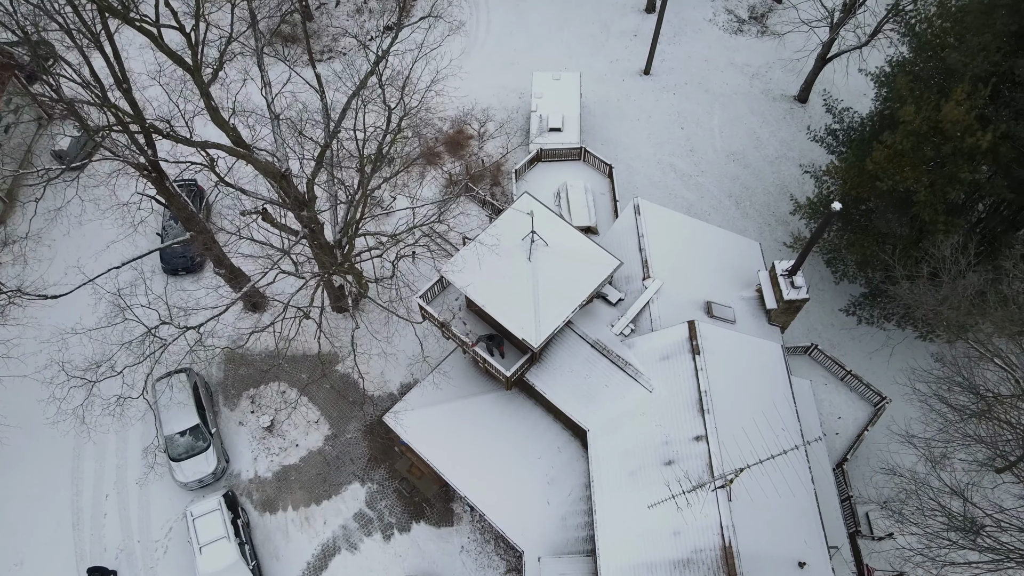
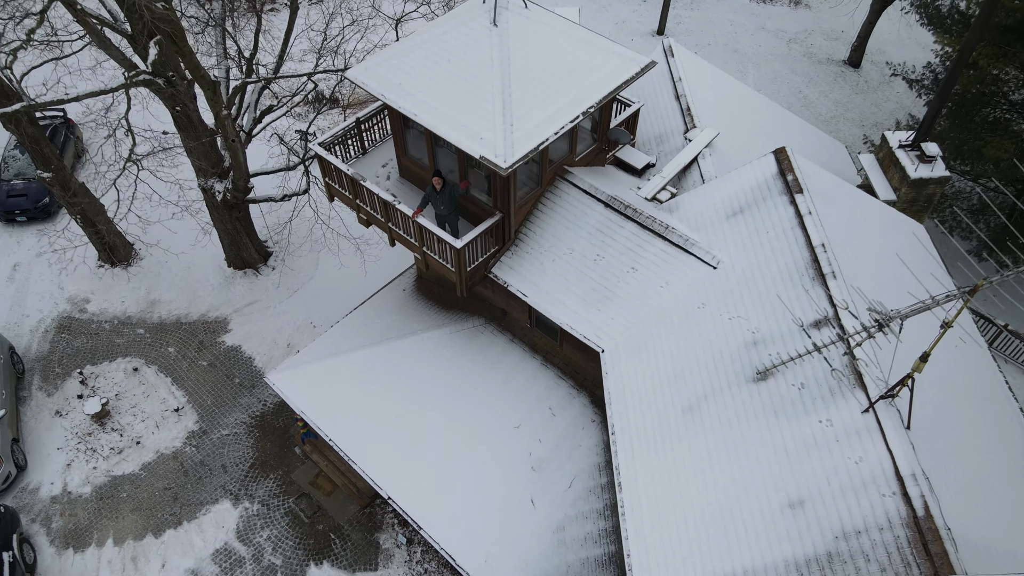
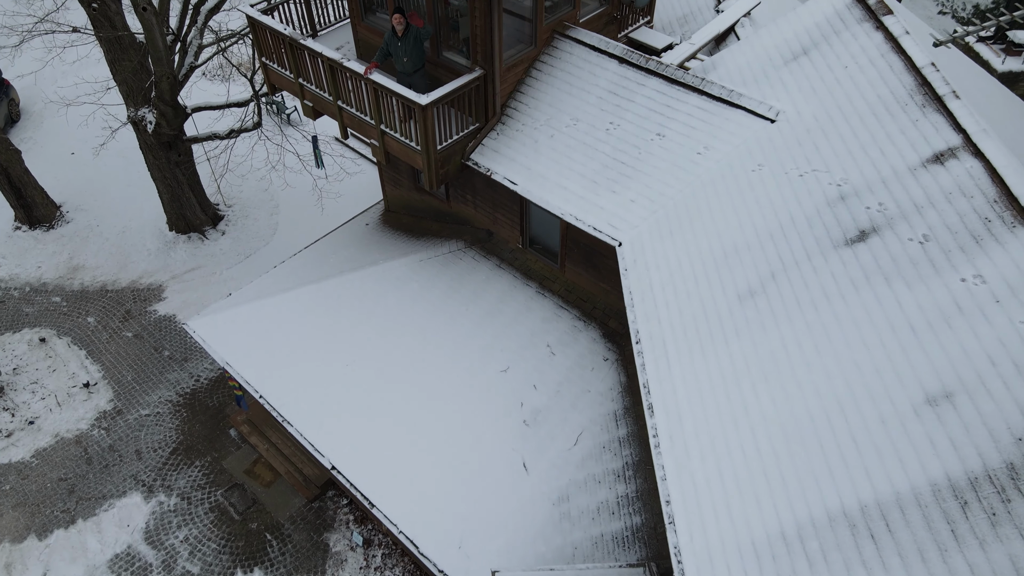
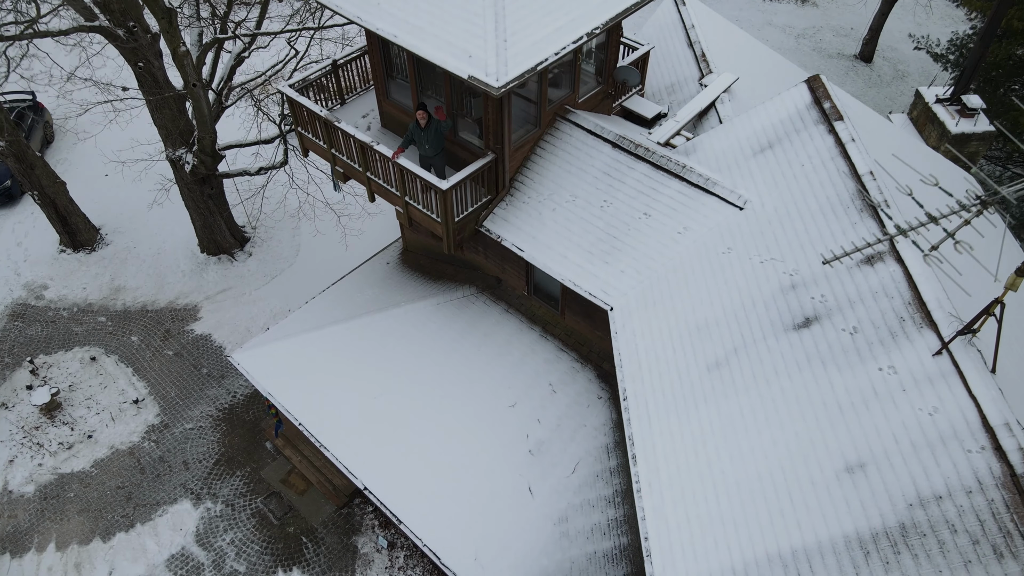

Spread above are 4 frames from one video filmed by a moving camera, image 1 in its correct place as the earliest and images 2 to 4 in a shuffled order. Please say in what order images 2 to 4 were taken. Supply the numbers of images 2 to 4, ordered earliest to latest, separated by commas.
2, 4, 3
